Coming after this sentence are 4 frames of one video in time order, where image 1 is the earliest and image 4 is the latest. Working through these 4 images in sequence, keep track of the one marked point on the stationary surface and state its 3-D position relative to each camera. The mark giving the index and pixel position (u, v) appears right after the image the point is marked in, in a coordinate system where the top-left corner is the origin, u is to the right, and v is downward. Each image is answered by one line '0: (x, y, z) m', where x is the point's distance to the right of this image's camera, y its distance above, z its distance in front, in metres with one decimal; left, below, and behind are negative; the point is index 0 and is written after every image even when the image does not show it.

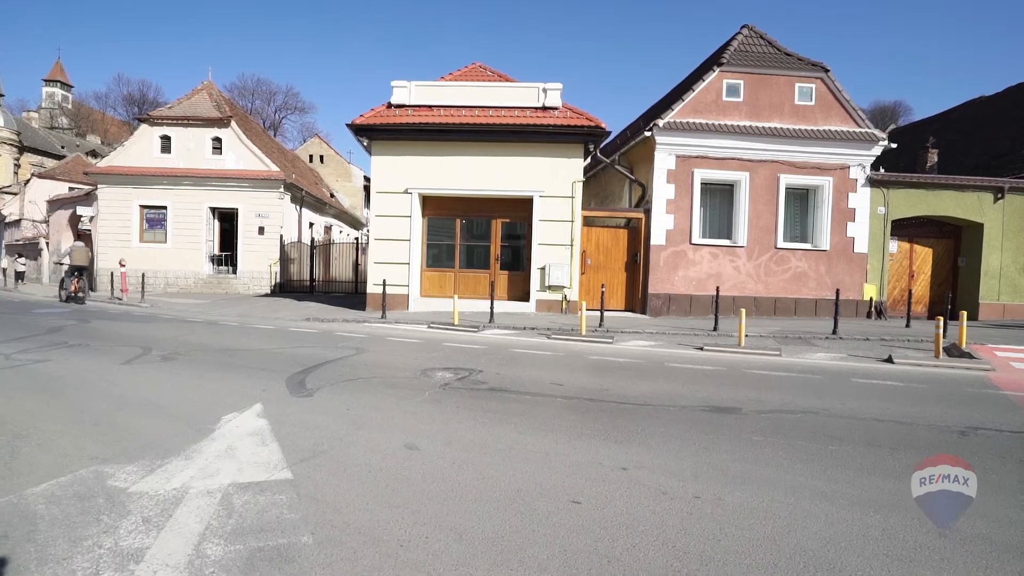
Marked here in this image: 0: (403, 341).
0: (-2.2, -1.1, +10.6) m
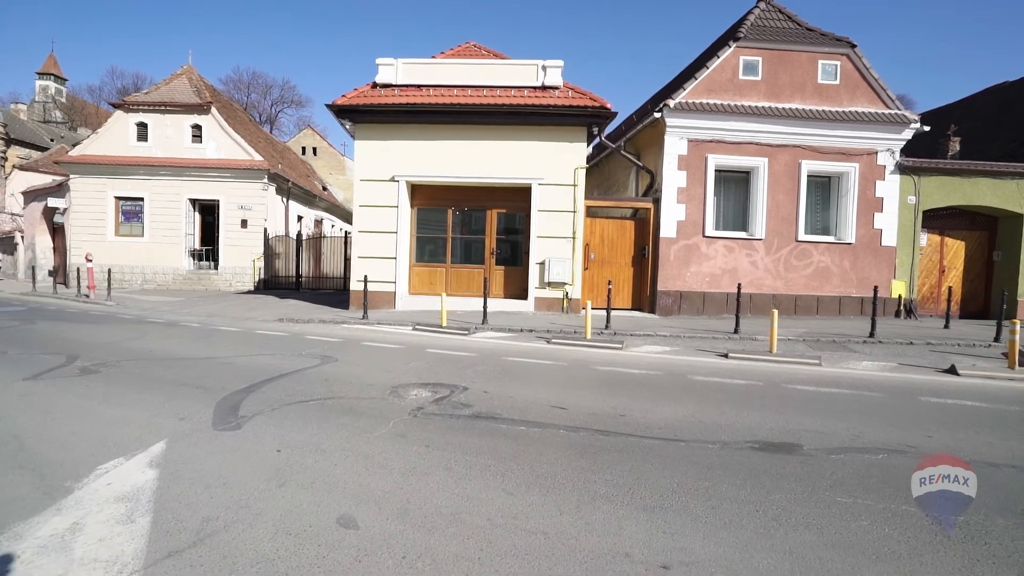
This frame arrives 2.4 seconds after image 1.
0: (-2.3, -1.0, +9.2) m
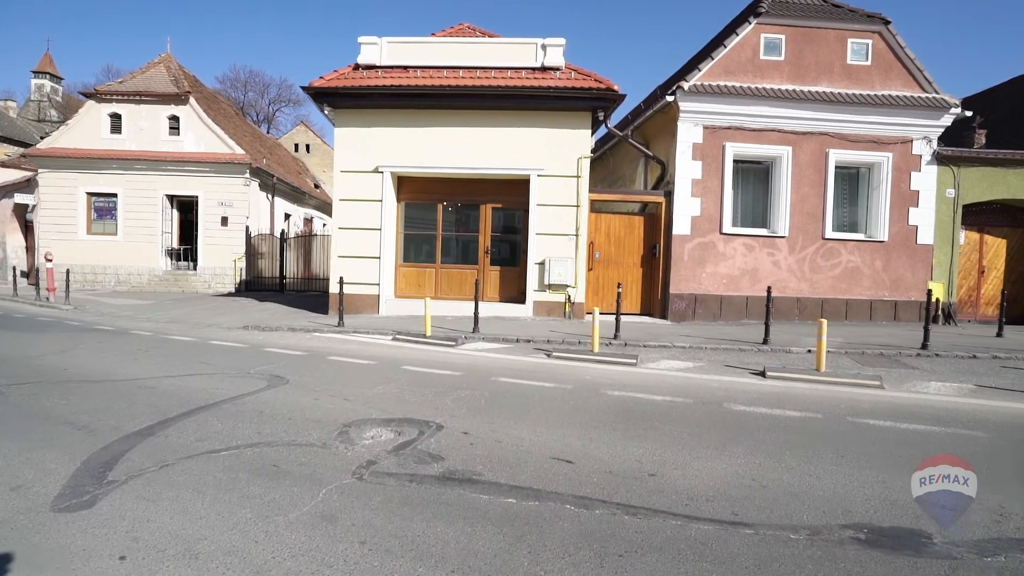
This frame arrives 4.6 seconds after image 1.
0: (-2.4, -1.1, +7.7) m
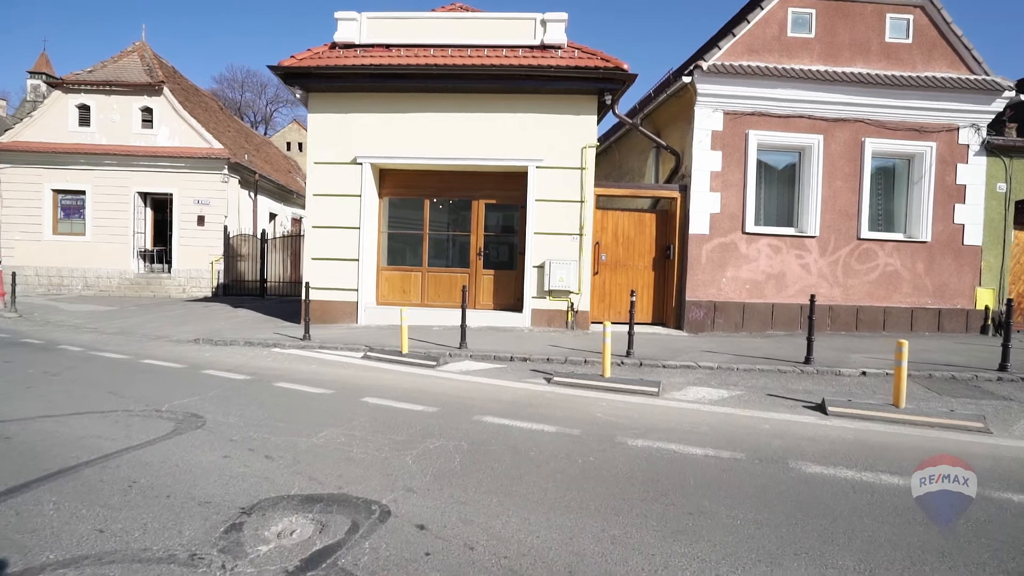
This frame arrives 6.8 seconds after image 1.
0: (-2.5, -1.2, +6.2) m
